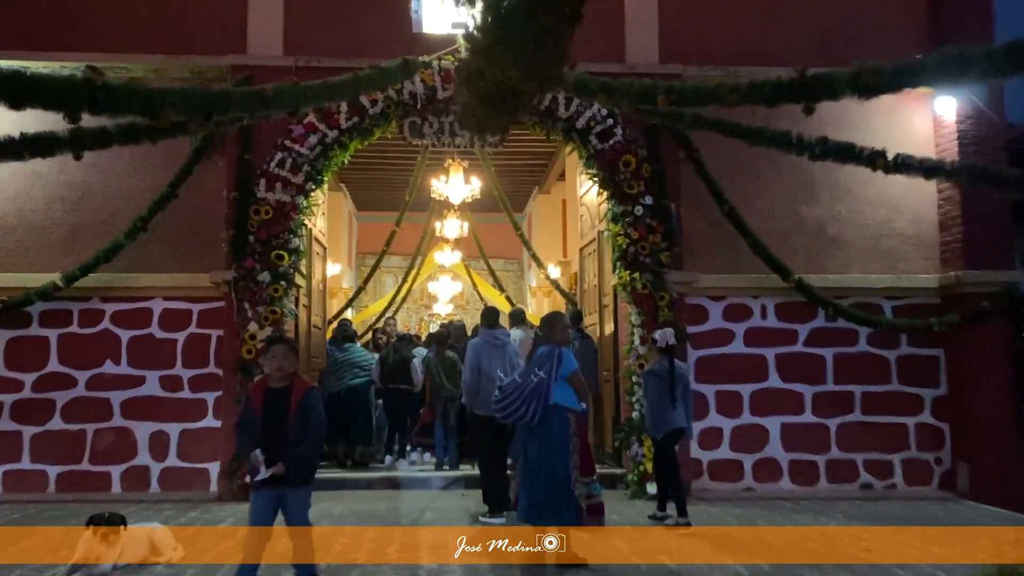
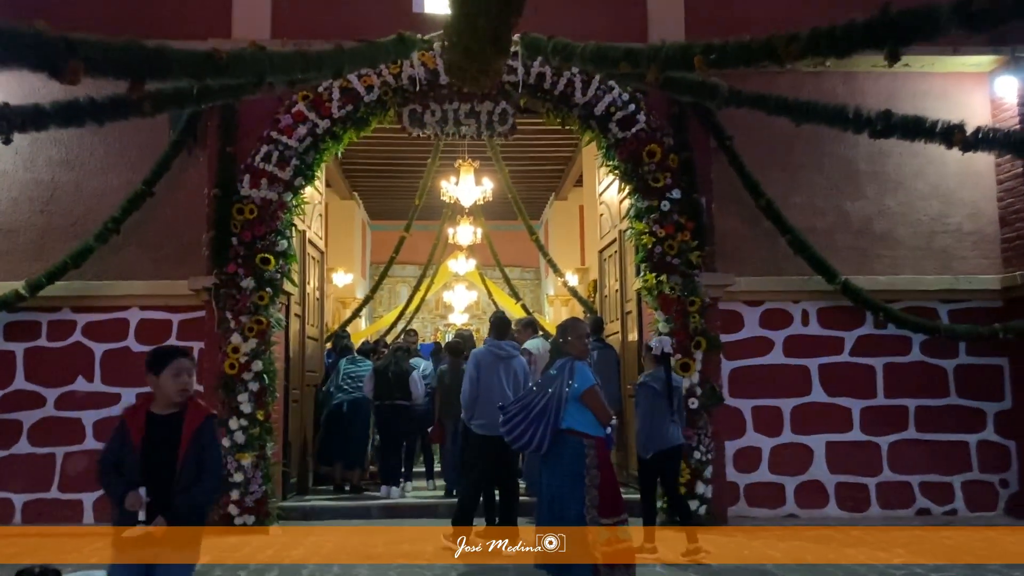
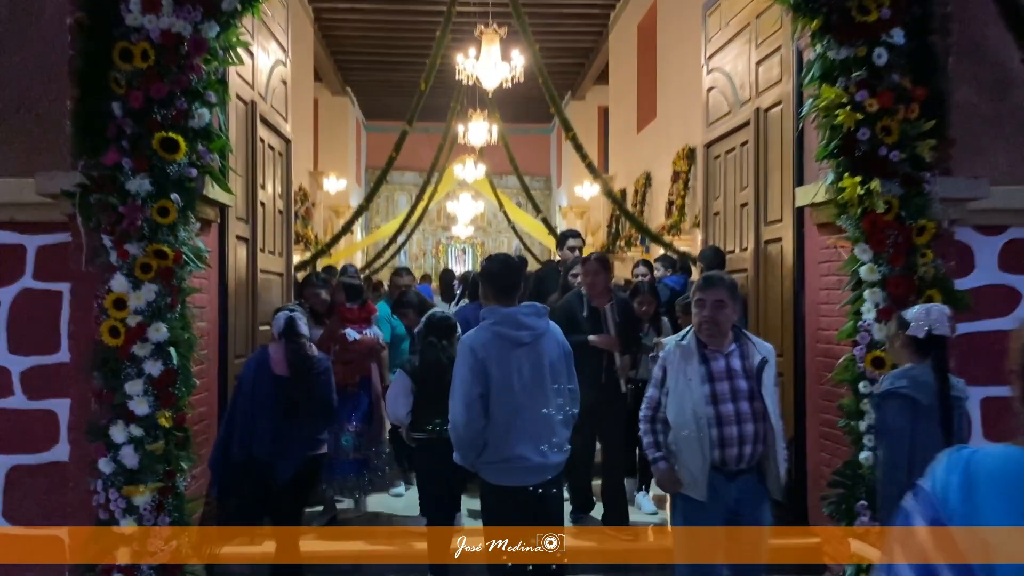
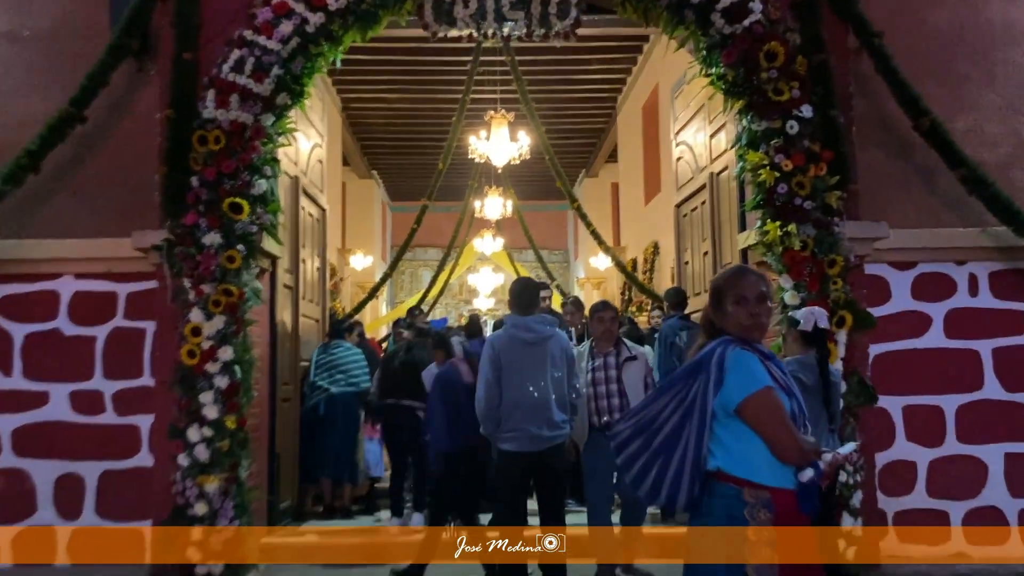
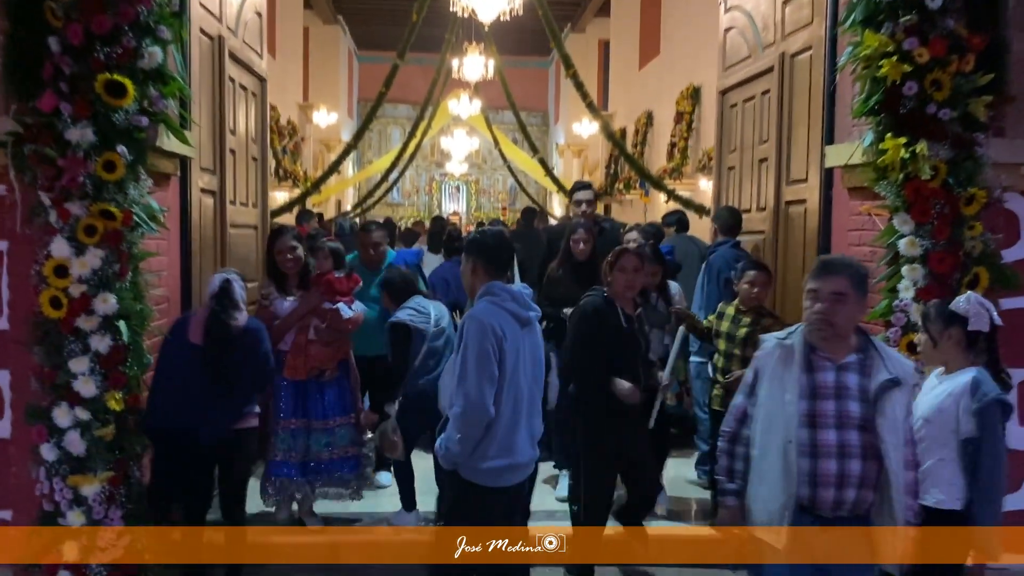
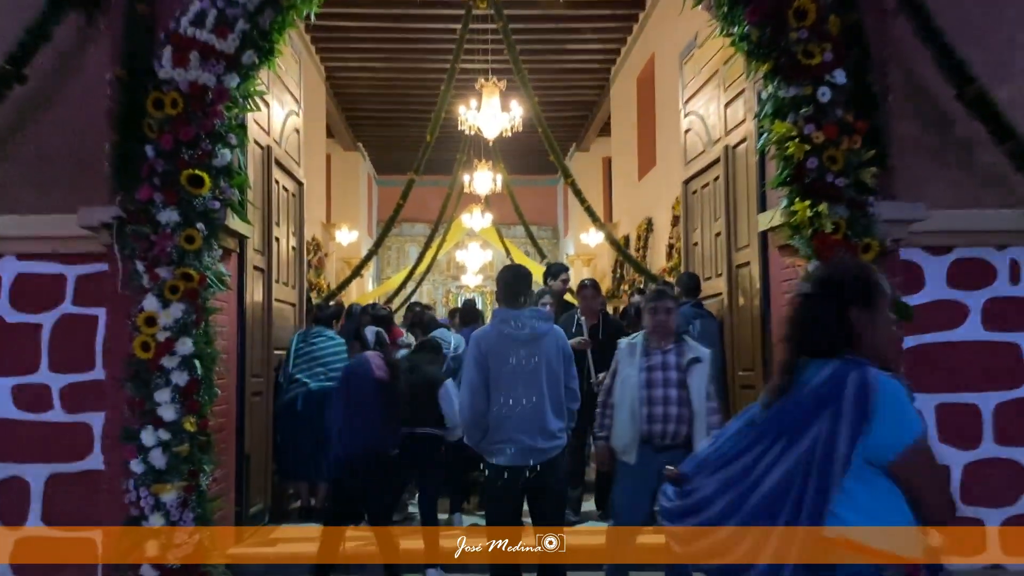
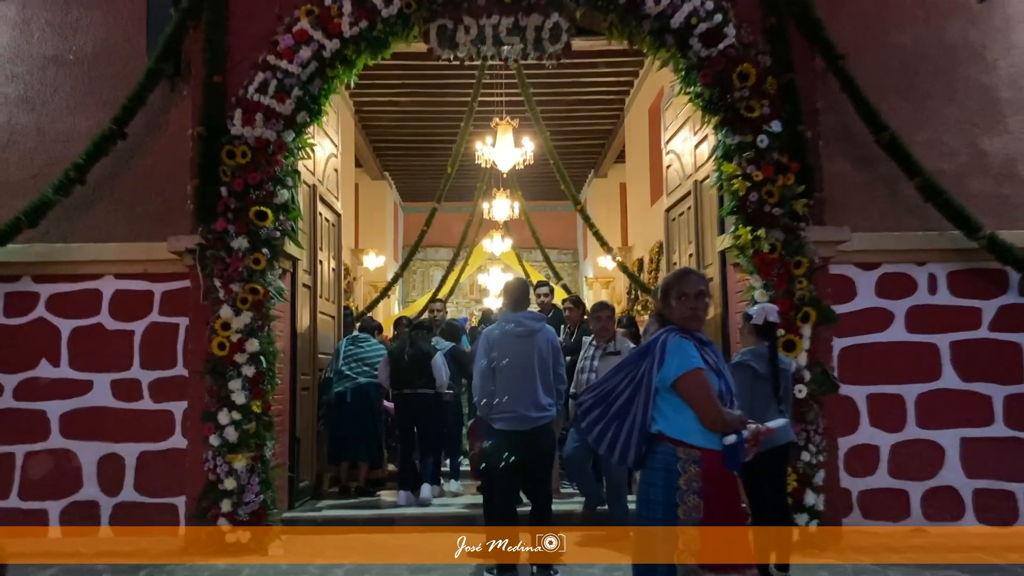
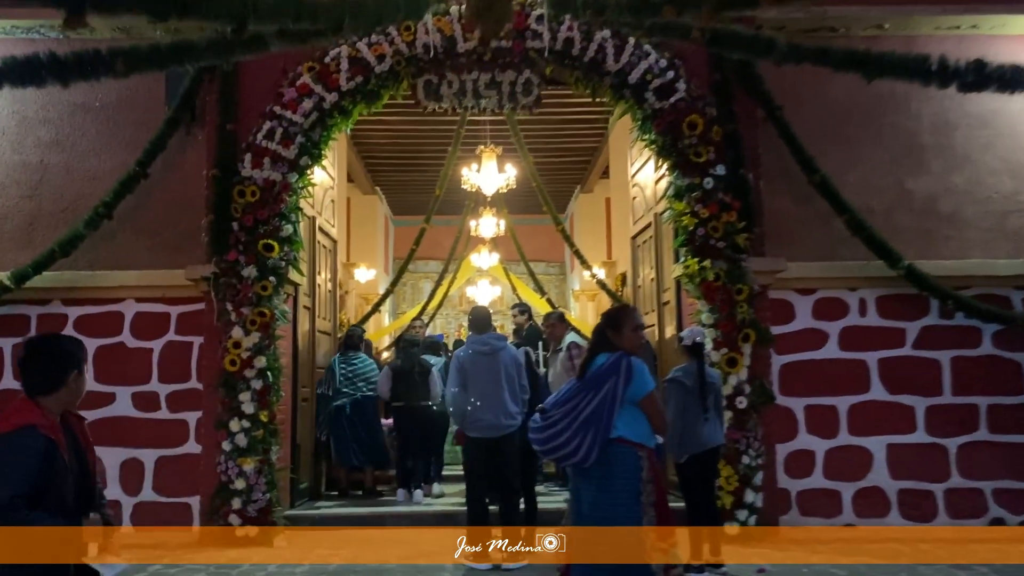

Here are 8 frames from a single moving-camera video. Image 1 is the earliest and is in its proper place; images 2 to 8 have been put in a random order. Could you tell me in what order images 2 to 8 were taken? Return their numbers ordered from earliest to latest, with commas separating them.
2, 8, 7, 4, 6, 3, 5
